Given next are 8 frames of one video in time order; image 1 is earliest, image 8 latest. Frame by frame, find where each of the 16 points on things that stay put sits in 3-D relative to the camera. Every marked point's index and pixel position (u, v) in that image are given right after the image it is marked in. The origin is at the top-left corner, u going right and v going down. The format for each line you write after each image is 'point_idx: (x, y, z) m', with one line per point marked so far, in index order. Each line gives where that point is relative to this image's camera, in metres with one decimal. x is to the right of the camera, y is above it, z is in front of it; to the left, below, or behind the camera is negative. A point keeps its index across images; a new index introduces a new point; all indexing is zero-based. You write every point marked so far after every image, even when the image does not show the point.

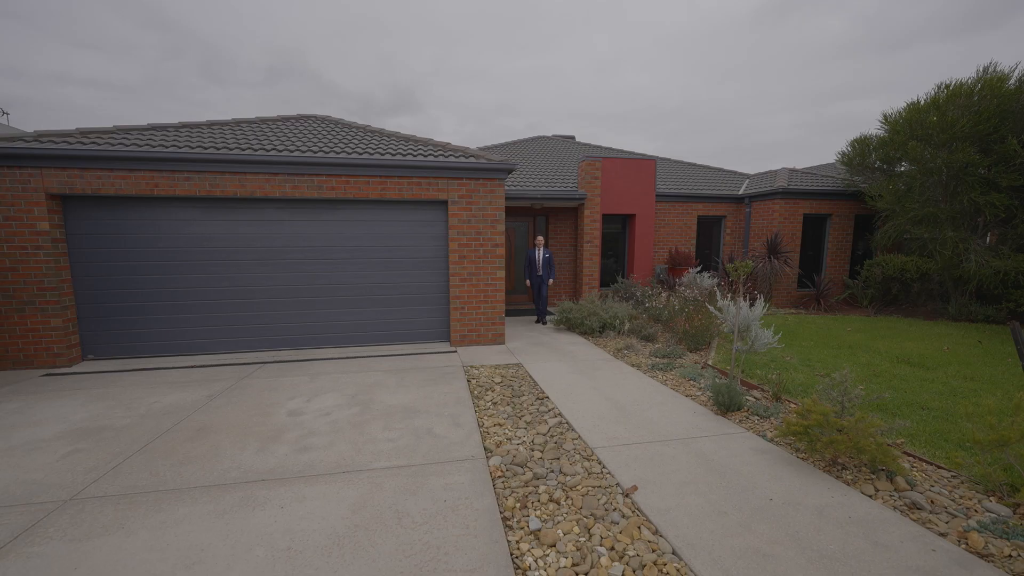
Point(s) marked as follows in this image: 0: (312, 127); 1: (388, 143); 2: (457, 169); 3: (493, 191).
0: (-3.7, +2.9, +7.4) m
1: (-2.1, +2.5, +6.9) m
2: (-0.8, +1.8, +6.2) m
3: (-0.3, +1.5, +6.4) m
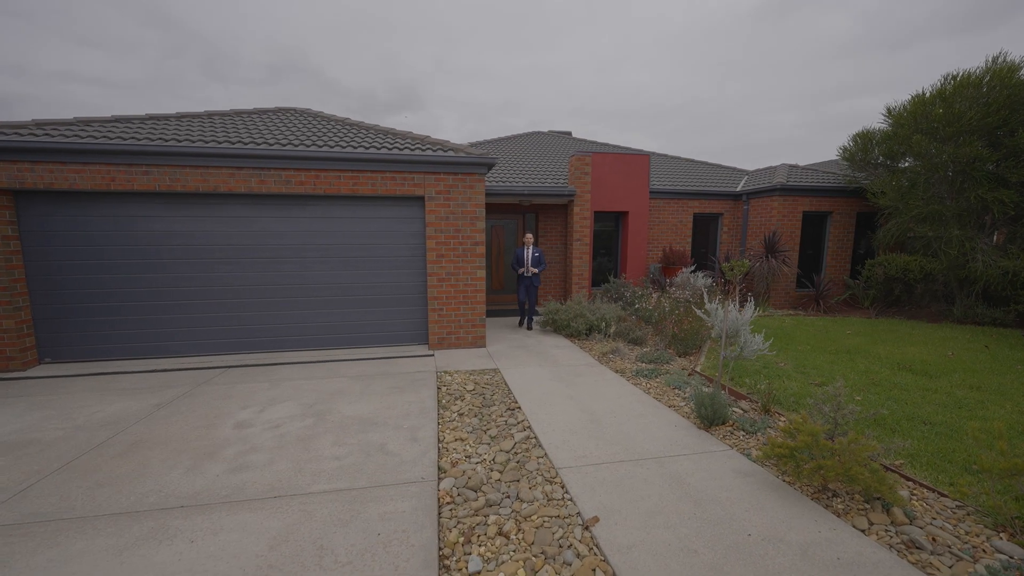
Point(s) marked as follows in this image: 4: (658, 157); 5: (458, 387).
0: (-3.9, +3.0, +7.1) m
1: (-2.4, +2.5, +6.6) m
2: (-1.1, +1.8, +5.9) m
3: (-0.6, +1.5, +6.1) m
4: (+4.5, +4.0, +12.6) m
5: (-0.6, -1.1, +4.7) m
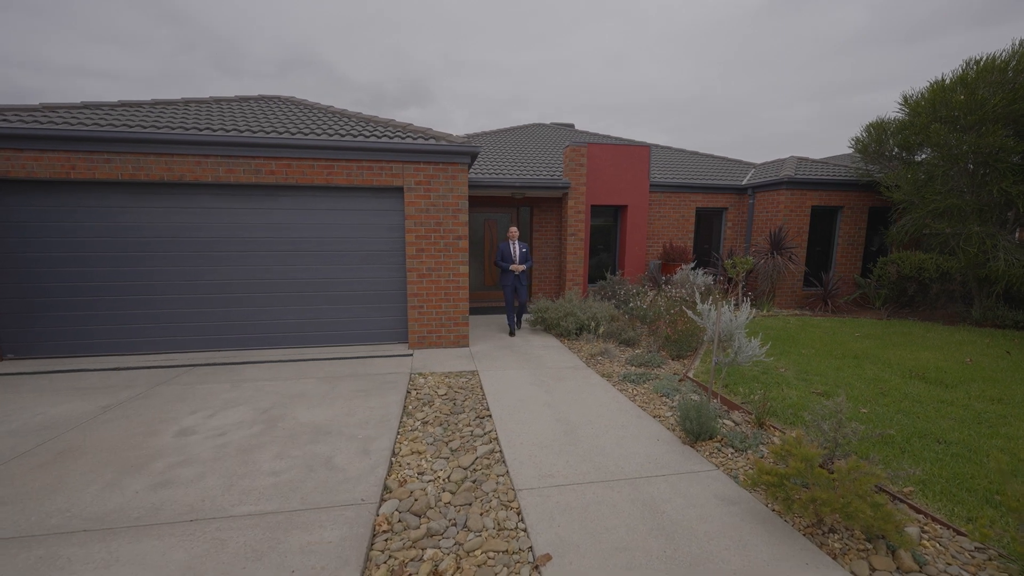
0: (-4.1, +3.0, +6.8) m
1: (-2.6, +2.6, +6.3) m
2: (-1.4, +1.9, +5.6) m
3: (-0.8, +1.6, +5.7) m
4: (+4.5, +4.1, +12.1) m
5: (-0.9, -1.1, +4.3) m
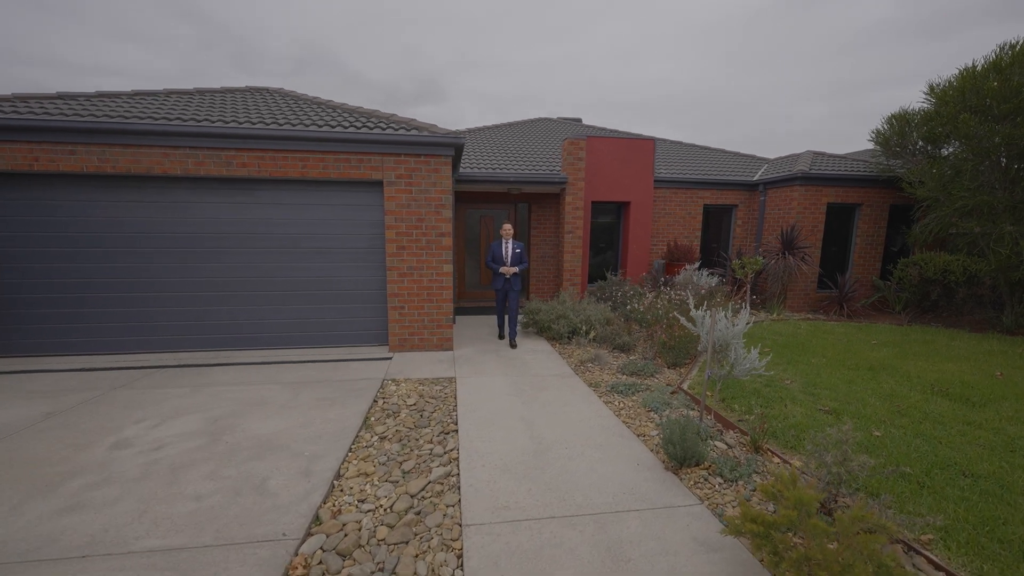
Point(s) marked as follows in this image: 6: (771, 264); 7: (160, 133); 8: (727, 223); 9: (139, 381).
0: (-4.3, +3.1, +6.6) m
1: (-2.8, +2.6, +6.0) m
2: (-1.5, +1.9, +5.2) m
3: (-1.0, +1.6, +5.4) m
4: (+4.5, +4.1, +11.6) m
5: (-1.1, -1.1, +4.0) m
6: (+5.3, +0.5, +8.2) m
7: (-4.2, +1.9, +4.9) m
8: (+5.3, +1.6, +9.9) m
9: (-4.1, -1.0, +4.4) m
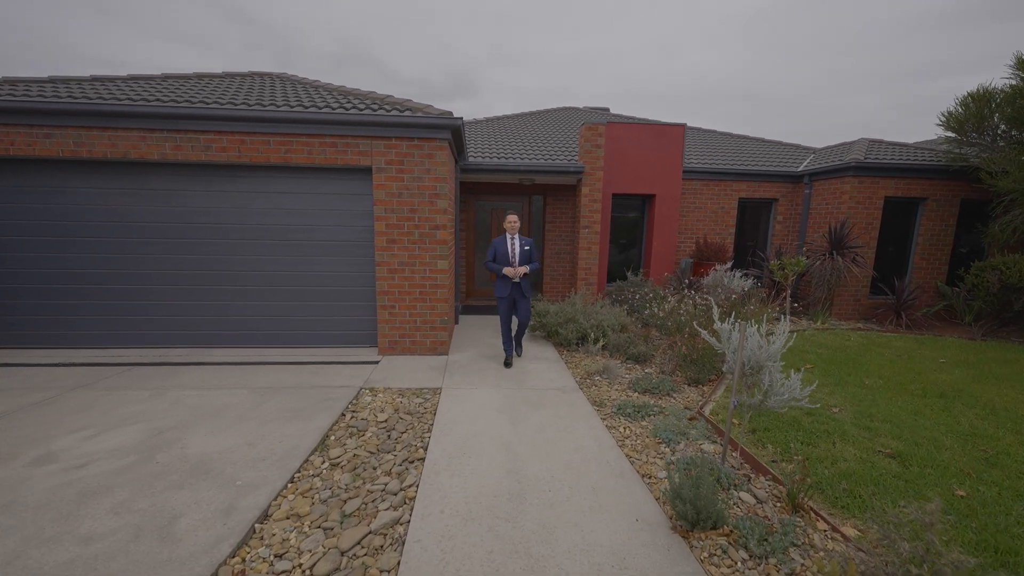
0: (-4.1, +3.2, +6.2) m
1: (-2.7, +2.6, +5.6) m
2: (-1.5, +1.9, +4.7) m
3: (-1.0, +1.6, +4.9) m
4: (+5.0, +4.1, +10.6) m
5: (-1.2, -1.1, +3.5) m
6: (+5.4, +0.4, +7.3) m
7: (-4.2, +1.9, +4.6) m
8: (+5.6, +1.5, +9.0) m
9: (-4.2, -0.9, +4.1) m
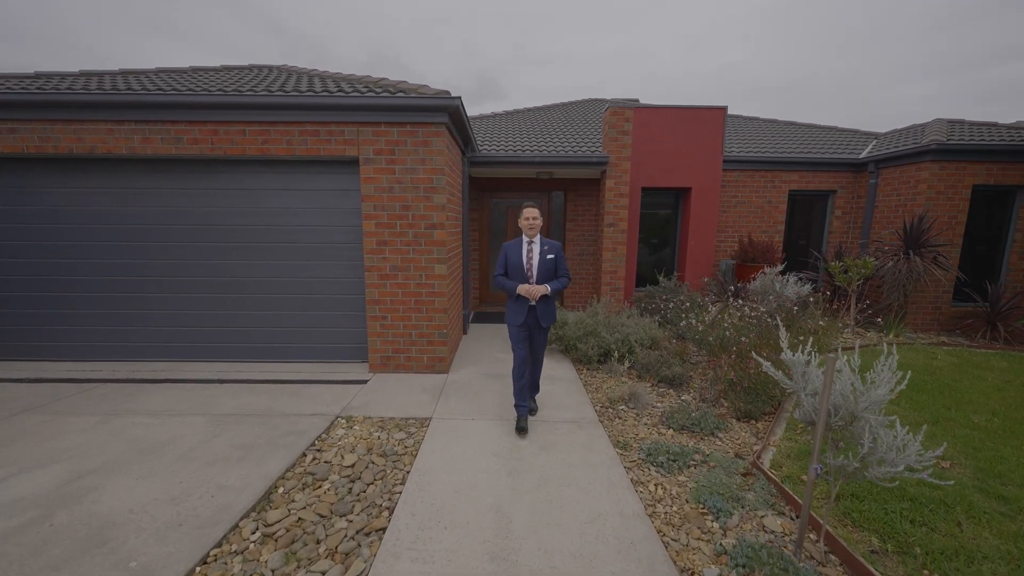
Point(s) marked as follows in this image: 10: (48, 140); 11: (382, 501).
0: (-3.9, +3.1, +5.8) m
1: (-2.5, +2.5, +5.1) m
2: (-1.4, +1.8, +4.1) m
3: (-0.9, +1.5, +4.2) m
4: (+5.5, +4.0, +9.5) m
5: (-1.3, -1.2, +2.9) m
6: (+5.7, +0.3, +6.1) m
7: (-4.2, +1.8, +4.1) m
8: (+6.0, +1.4, +7.8) m
9: (-4.1, -1.0, +3.7) m
10: (-4.8, +1.5, +4.3) m
11: (-0.8, -1.3, +2.4) m
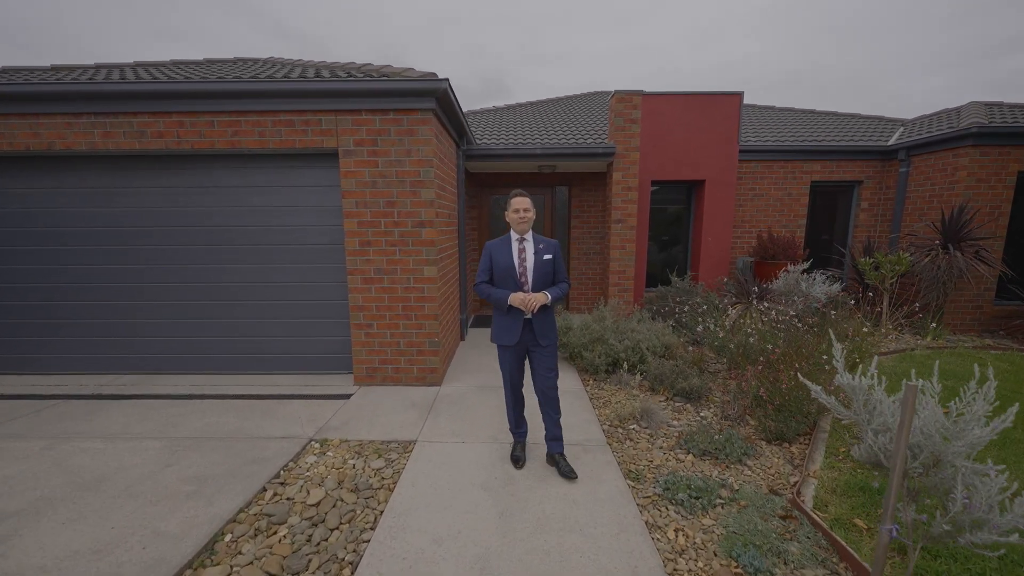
0: (-4.0, +3.0, +5.4) m
1: (-2.6, +2.5, +4.7) m
2: (-1.5, +1.8, +3.7) m
3: (-0.9, +1.5, +3.8) m
4: (+5.5, +4.0, +9.0) m
5: (-1.3, -1.2, +2.5) m
6: (+5.7, +0.3, +5.6) m
7: (-4.2, +1.8, +3.8) m
8: (+6.0, +1.5, +7.3) m
9: (-4.1, -1.1, +3.4) m
10: (-4.9, +1.5, +3.9) m
11: (-0.8, -1.3, +2.0) m
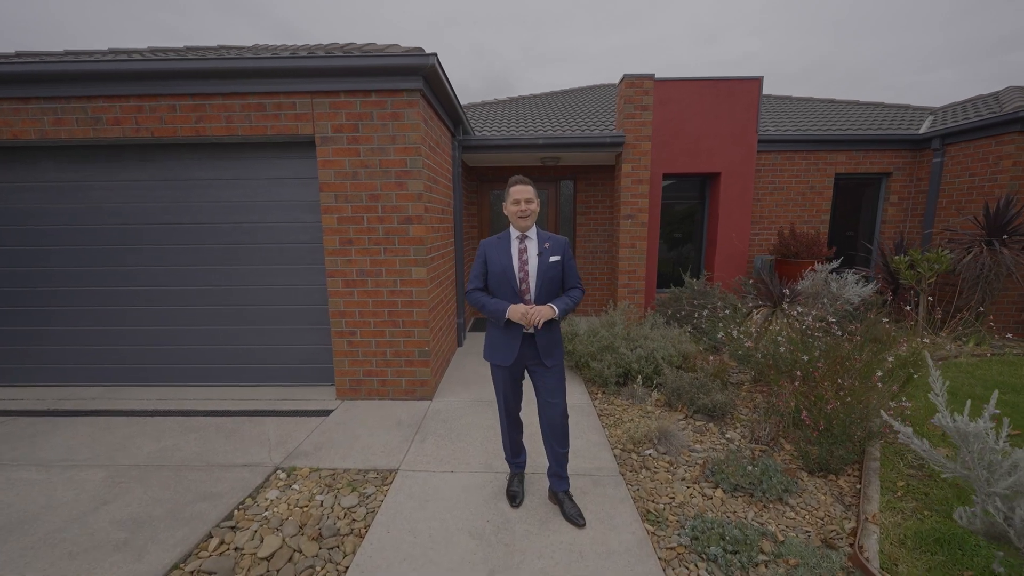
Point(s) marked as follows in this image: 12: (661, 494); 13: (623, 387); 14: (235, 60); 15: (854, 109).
0: (-4.0, +3.0, +5.1) m
1: (-2.6, +2.5, +4.3) m
2: (-1.5, +1.7, +3.3) m
3: (-0.9, +1.4, +3.4) m
4: (+5.5, +4.0, +8.5) m
5: (-1.3, -1.3, +2.1) m
6: (+5.7, +0.3, +5.1) m
7: (-4.2, +1.7, +3.4) m
8: (+6.0, +1.5, +6.8) m
9: (-4.2, -1.2, +3.0) m
10: (-4.9, +1.4, +3.6) m
11: (-0.9, -1.3, +1.6) m
12: (+0.9, -1.2, +2.4) m
13: (+1.0, -0.9, +3.8) m
14: (-2.2, +1.8, +3.2) m
15: (+6.5, +3.4, +7.7) m
